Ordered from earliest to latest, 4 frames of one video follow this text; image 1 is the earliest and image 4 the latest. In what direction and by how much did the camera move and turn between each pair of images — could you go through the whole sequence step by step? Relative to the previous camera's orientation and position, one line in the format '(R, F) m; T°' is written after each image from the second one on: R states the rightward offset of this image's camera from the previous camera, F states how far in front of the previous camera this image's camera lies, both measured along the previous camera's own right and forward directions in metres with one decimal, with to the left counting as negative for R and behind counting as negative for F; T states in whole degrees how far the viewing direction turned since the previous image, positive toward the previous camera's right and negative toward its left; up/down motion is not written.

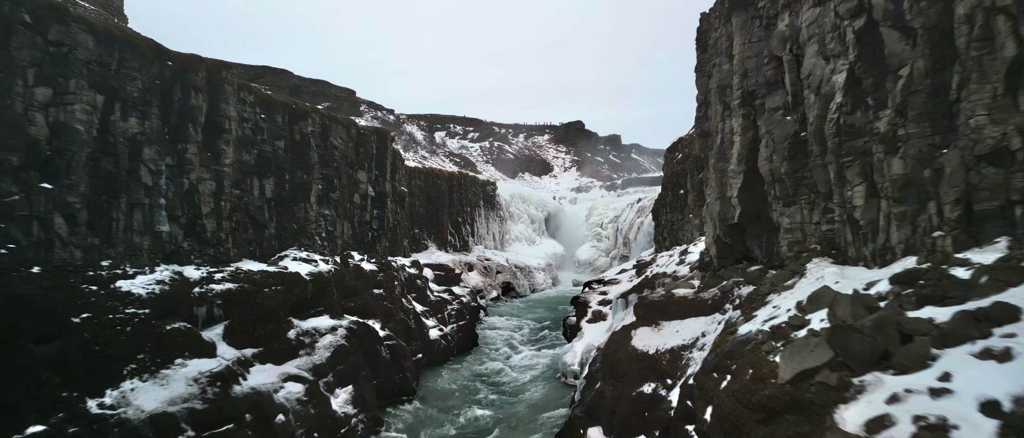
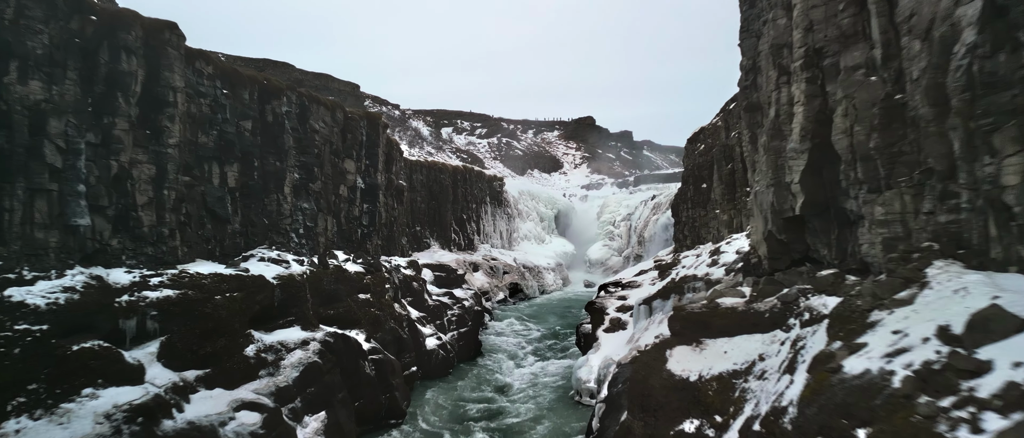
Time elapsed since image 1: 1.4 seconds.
(+0.1, +2.2) m; -1°
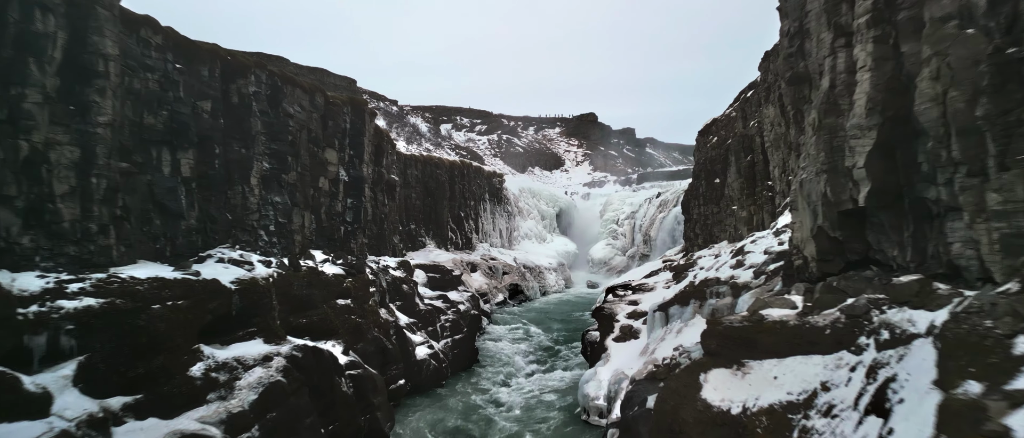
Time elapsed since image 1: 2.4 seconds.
(0.0, +1.7) m; 0°
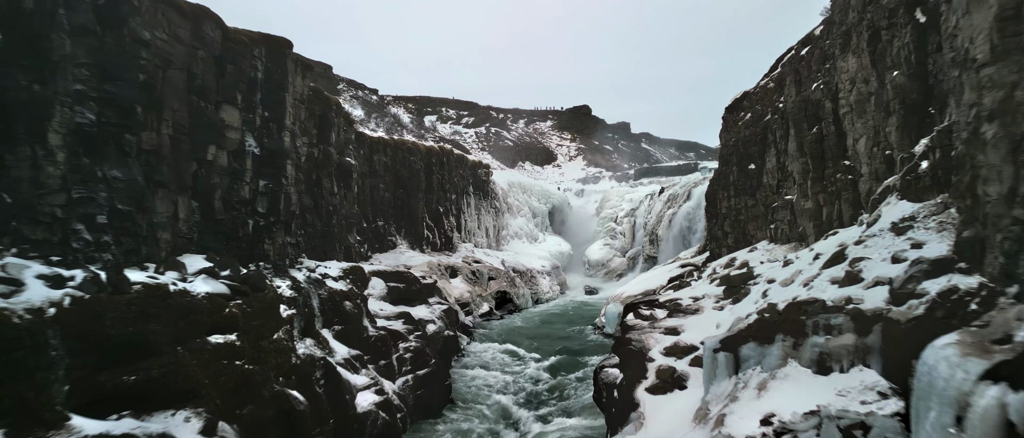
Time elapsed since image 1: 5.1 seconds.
(+0.1, +4.7) m; +1°
